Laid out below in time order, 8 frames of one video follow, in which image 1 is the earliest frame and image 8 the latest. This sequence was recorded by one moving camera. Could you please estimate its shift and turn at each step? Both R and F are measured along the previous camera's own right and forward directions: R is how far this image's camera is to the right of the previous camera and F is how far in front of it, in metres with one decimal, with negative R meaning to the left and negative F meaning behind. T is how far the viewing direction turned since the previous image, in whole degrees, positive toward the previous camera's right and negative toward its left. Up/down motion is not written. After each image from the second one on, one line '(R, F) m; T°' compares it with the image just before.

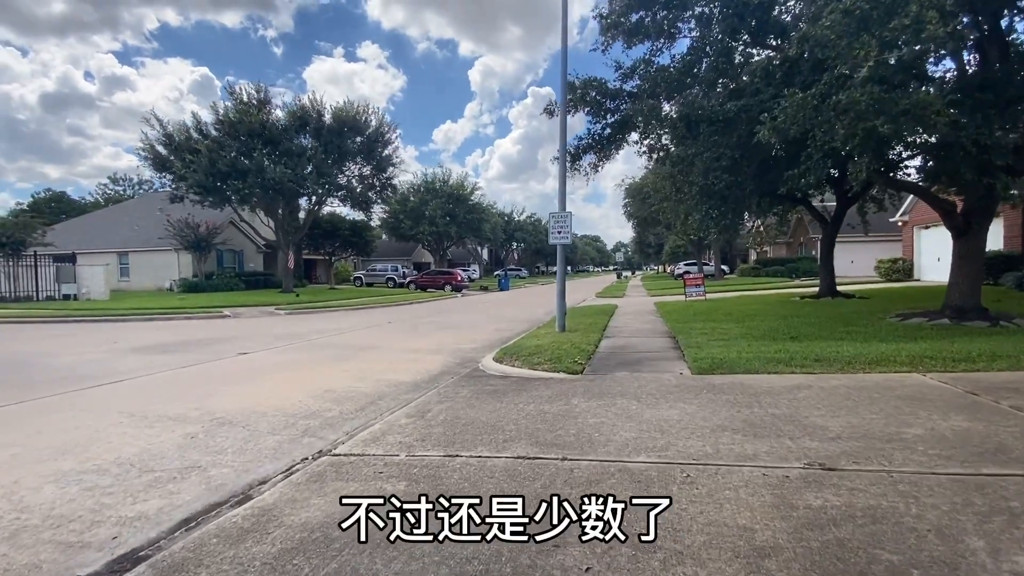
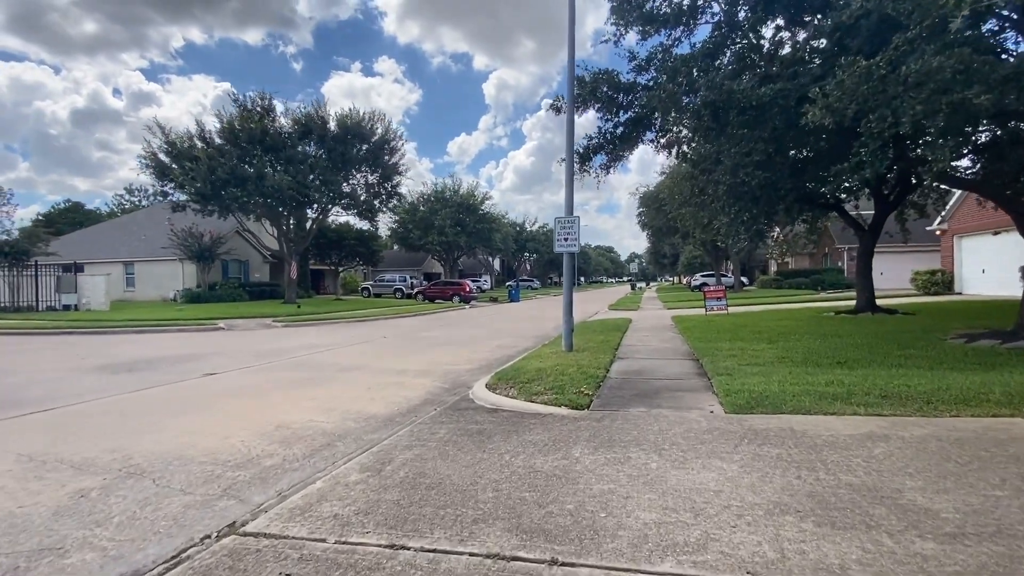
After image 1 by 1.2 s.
(+0.4, +1.6) m; -2°
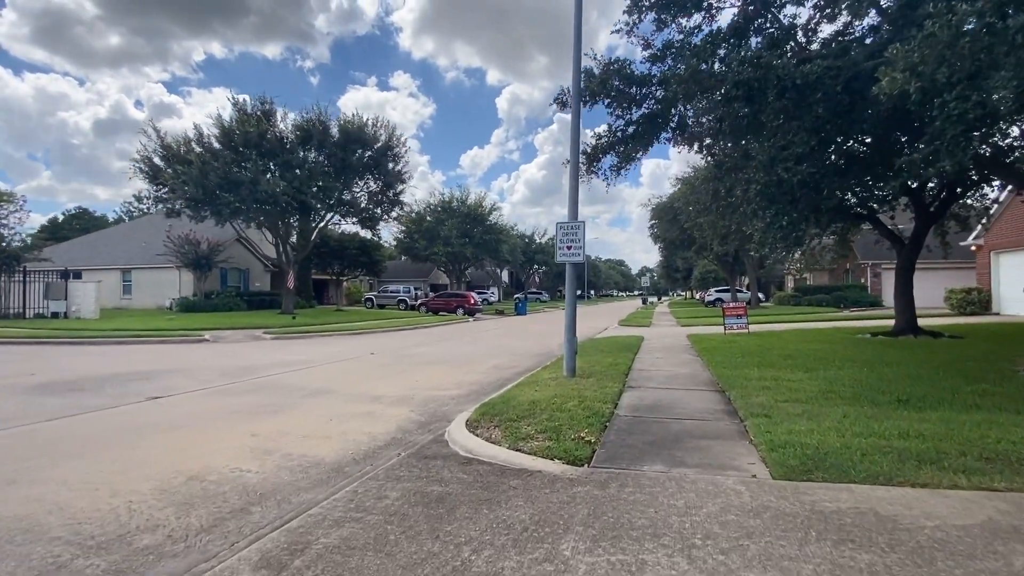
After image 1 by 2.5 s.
(+0.4, +1.7) m; -1°
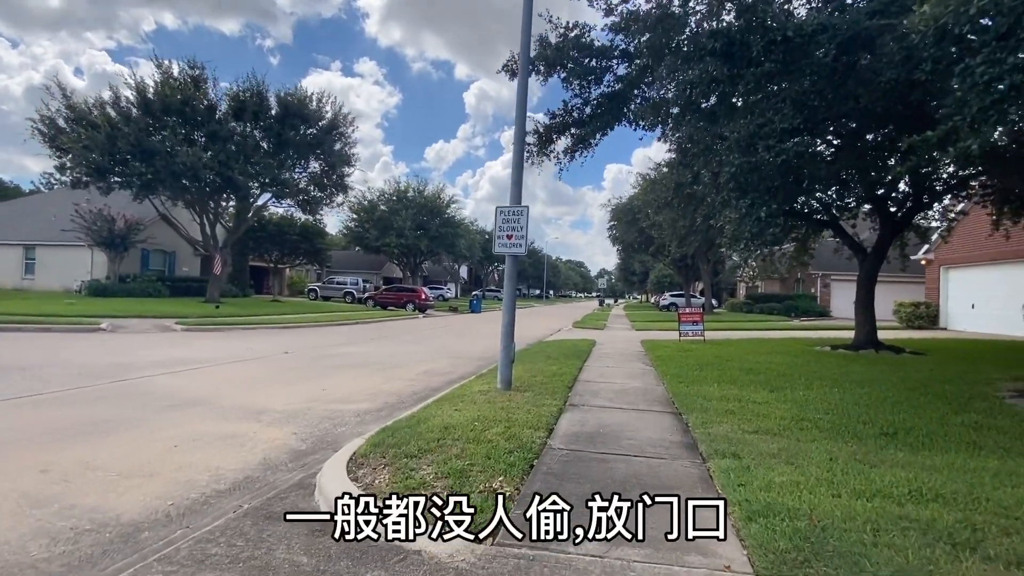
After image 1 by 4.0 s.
(+0.7, +1.8) m; +5°
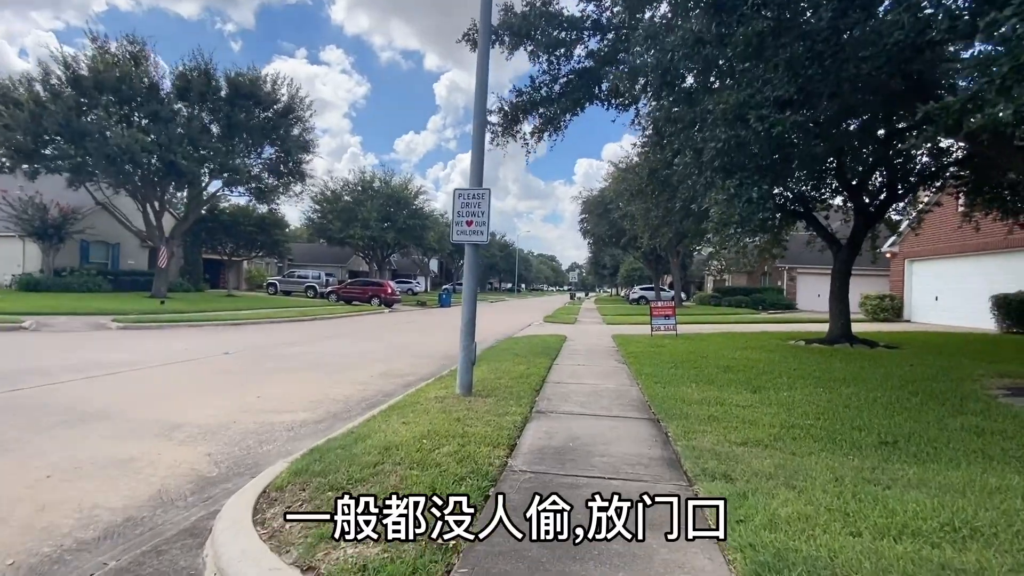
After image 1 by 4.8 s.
(+0.2, +1.0) m; +3°
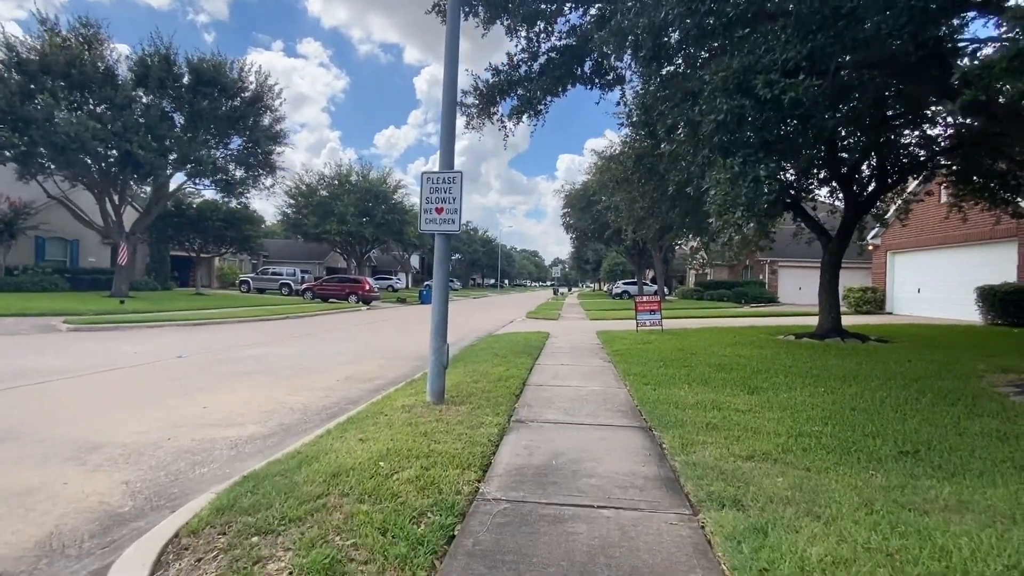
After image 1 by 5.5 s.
(+0.1, +0.9) m; +2°
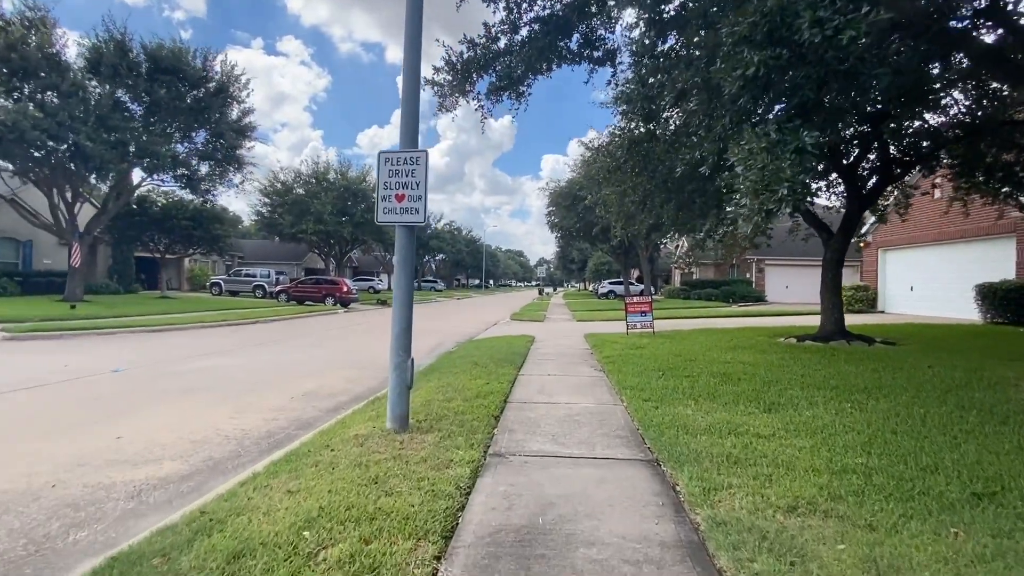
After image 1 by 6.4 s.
(+0.1, +1.3) m; +2°
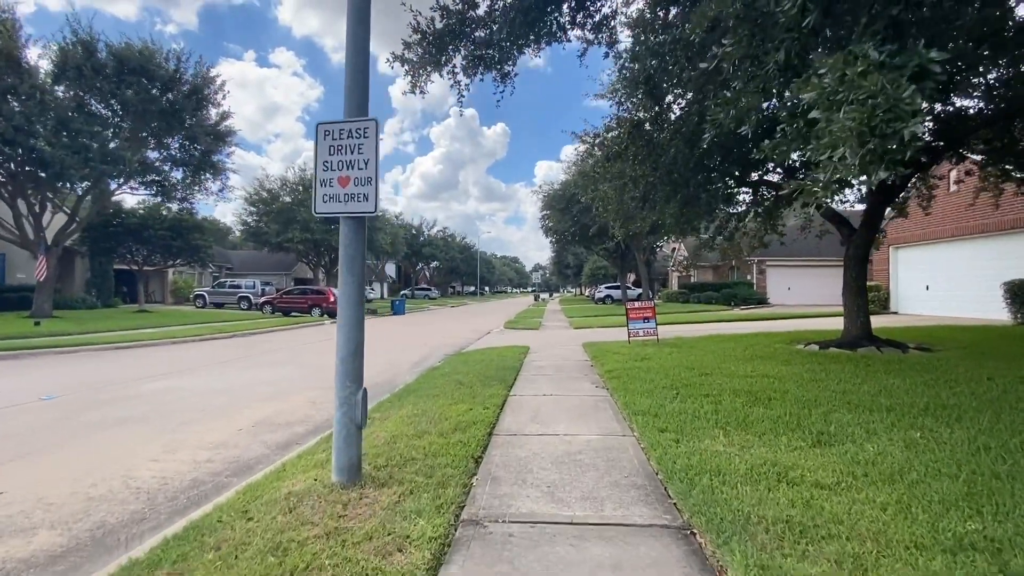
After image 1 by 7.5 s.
(+0.2, +1.4) m; 0°
